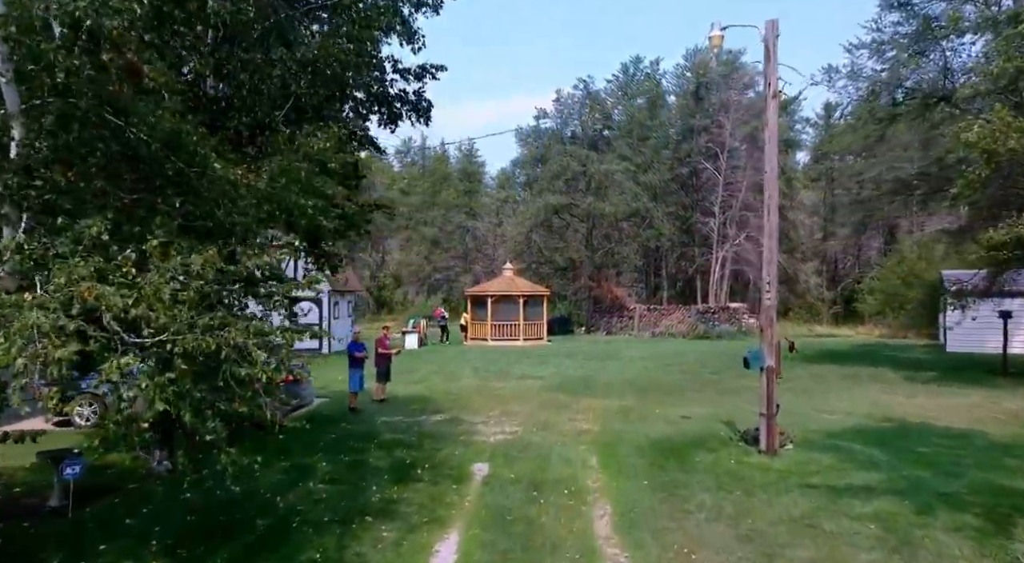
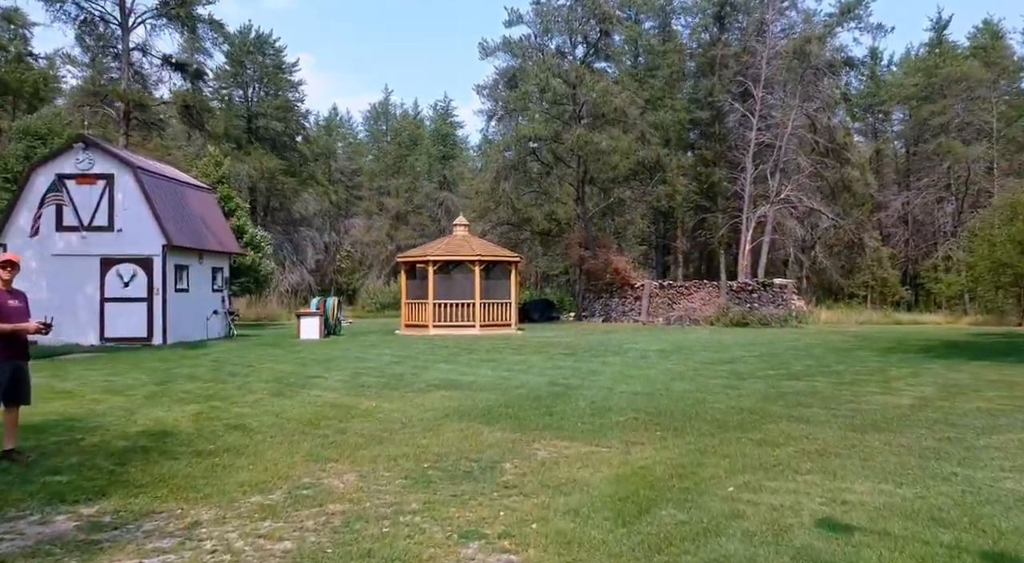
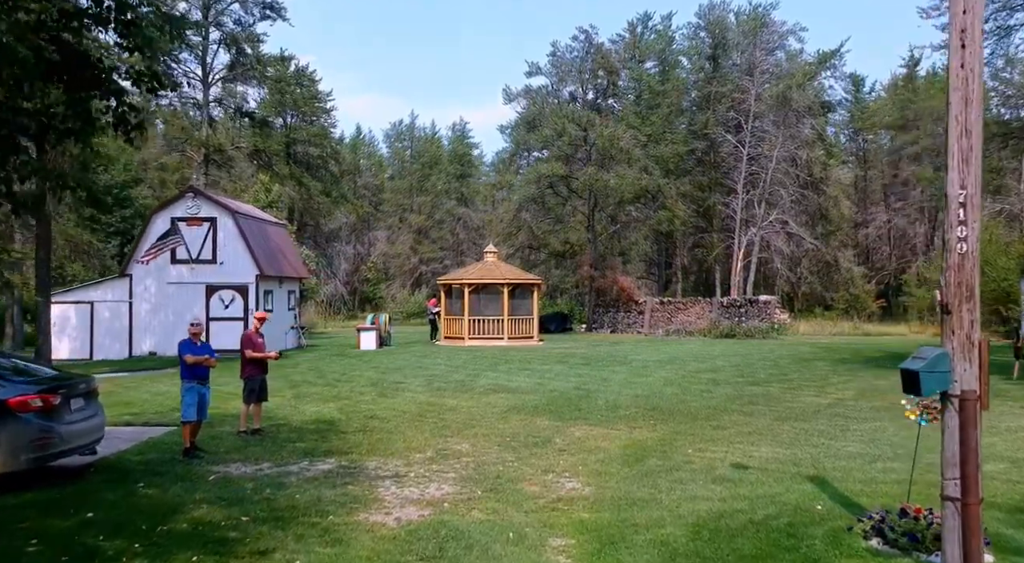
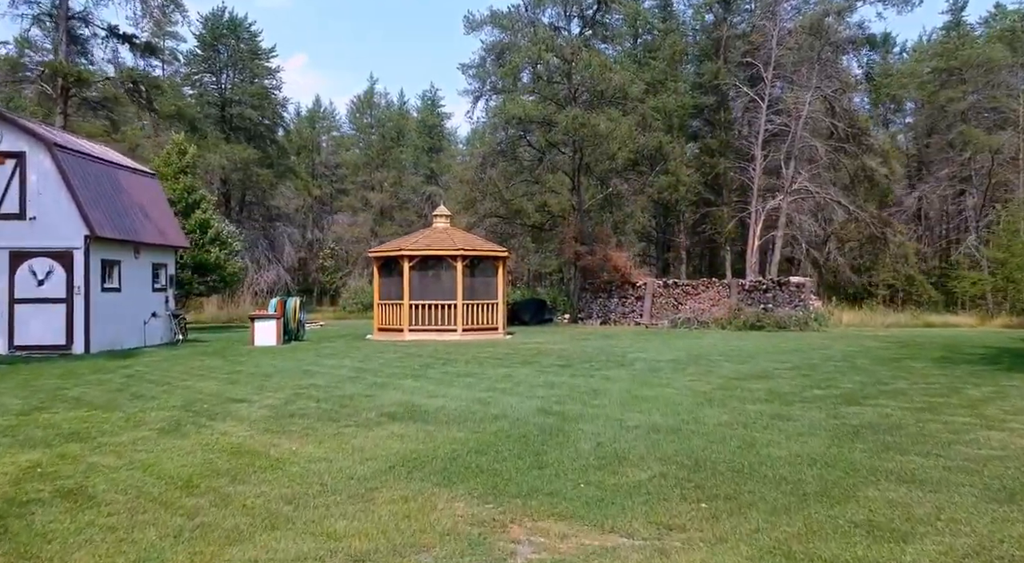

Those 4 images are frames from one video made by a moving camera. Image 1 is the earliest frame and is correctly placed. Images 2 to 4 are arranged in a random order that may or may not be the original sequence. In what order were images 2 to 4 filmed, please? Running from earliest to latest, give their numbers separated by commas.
3, 2, 4
